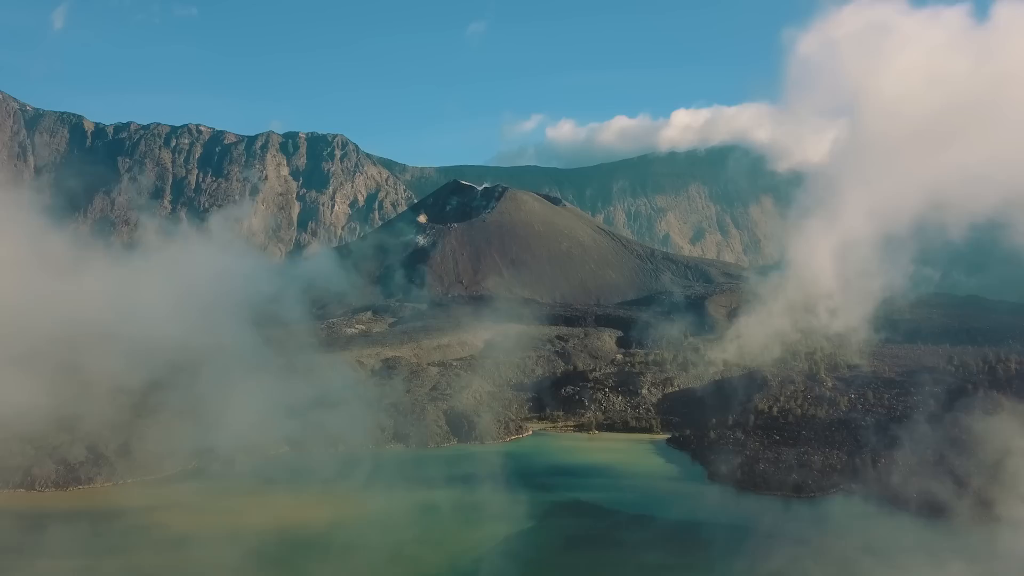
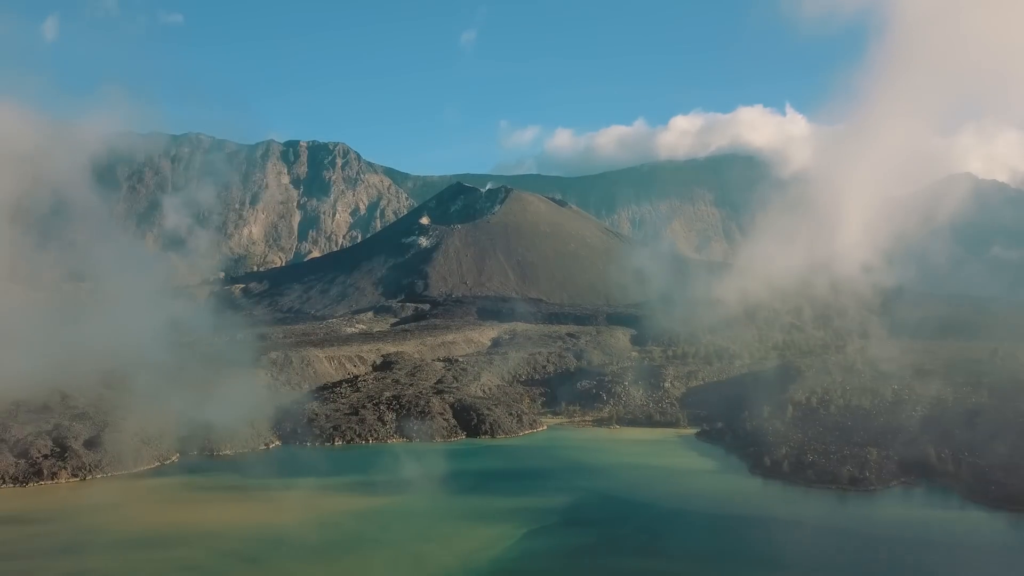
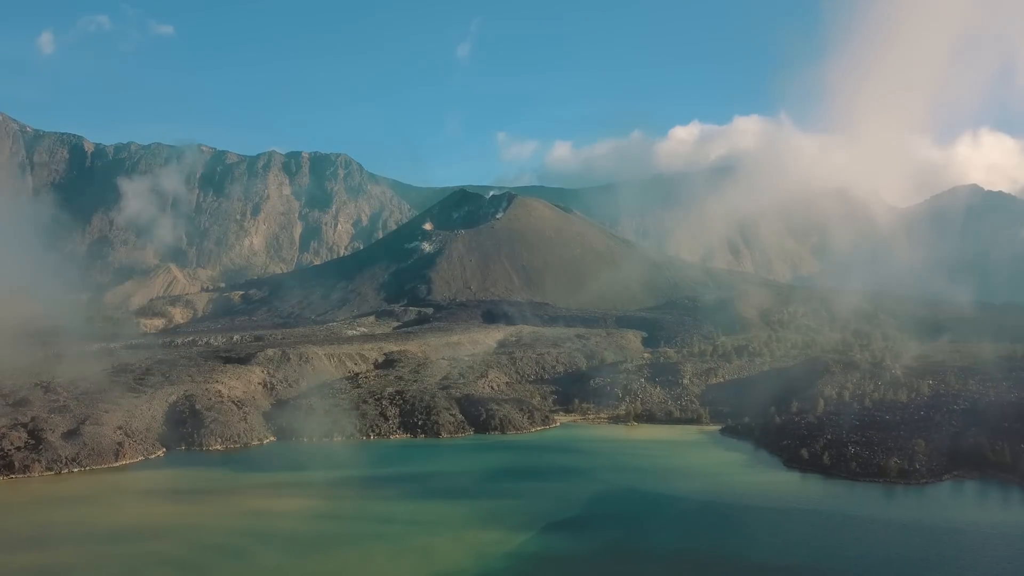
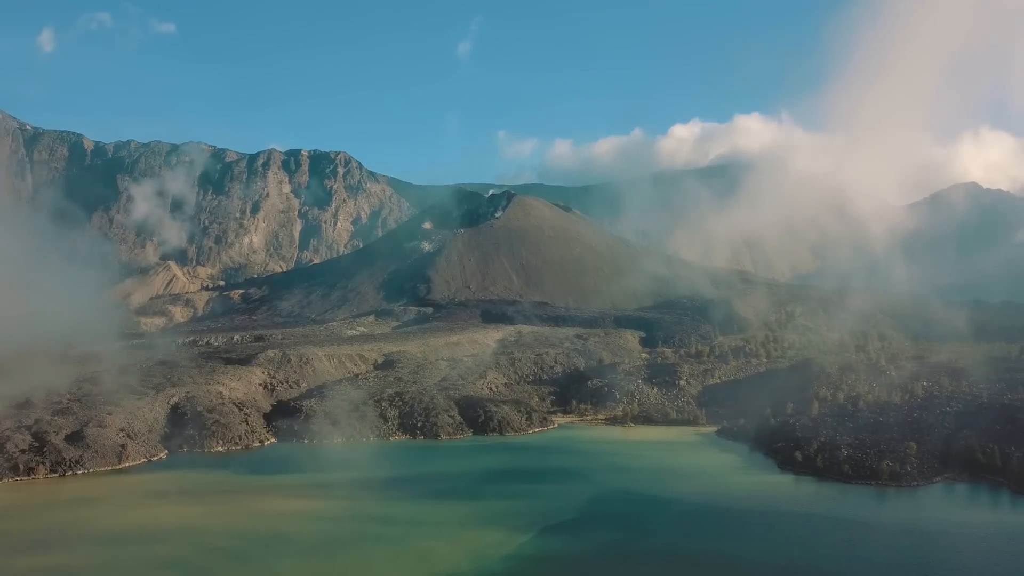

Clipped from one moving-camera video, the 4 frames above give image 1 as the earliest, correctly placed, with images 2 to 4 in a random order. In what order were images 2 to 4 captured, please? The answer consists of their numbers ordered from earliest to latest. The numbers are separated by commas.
2, 4, 3
